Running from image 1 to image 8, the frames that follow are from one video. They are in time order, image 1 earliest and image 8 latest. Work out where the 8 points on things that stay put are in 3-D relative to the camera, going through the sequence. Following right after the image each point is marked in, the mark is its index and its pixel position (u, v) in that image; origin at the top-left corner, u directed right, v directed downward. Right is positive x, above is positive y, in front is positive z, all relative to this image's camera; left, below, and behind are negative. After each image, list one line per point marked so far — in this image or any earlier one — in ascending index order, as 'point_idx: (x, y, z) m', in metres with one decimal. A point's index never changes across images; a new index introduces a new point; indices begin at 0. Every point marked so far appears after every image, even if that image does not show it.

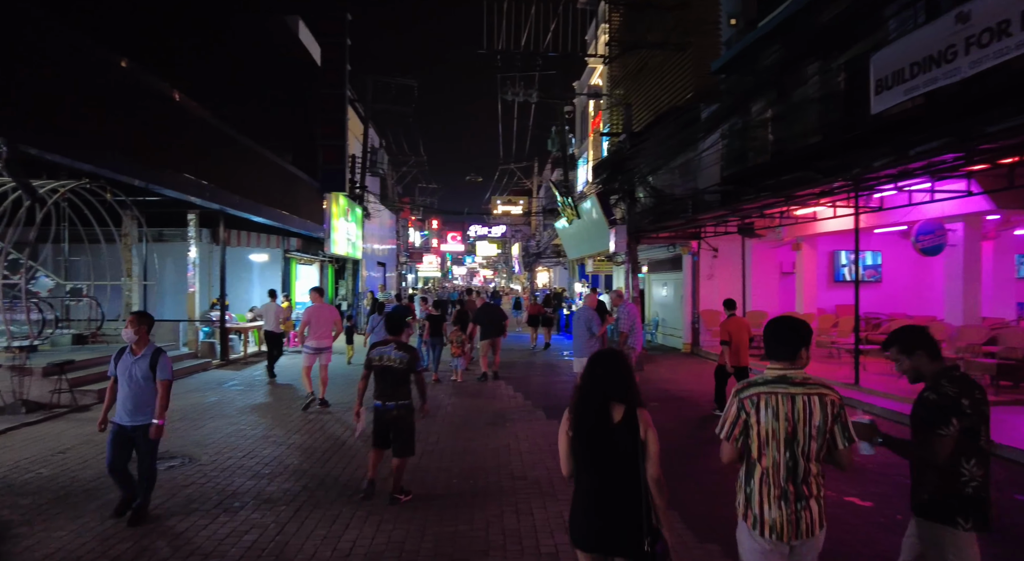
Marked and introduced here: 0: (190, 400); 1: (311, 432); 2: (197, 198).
0: (-5.0, -1.9, +9.9) m
1: (-2.5, -1.9, +7.9) m
2: (-5.7, +1.6, +11.8) m
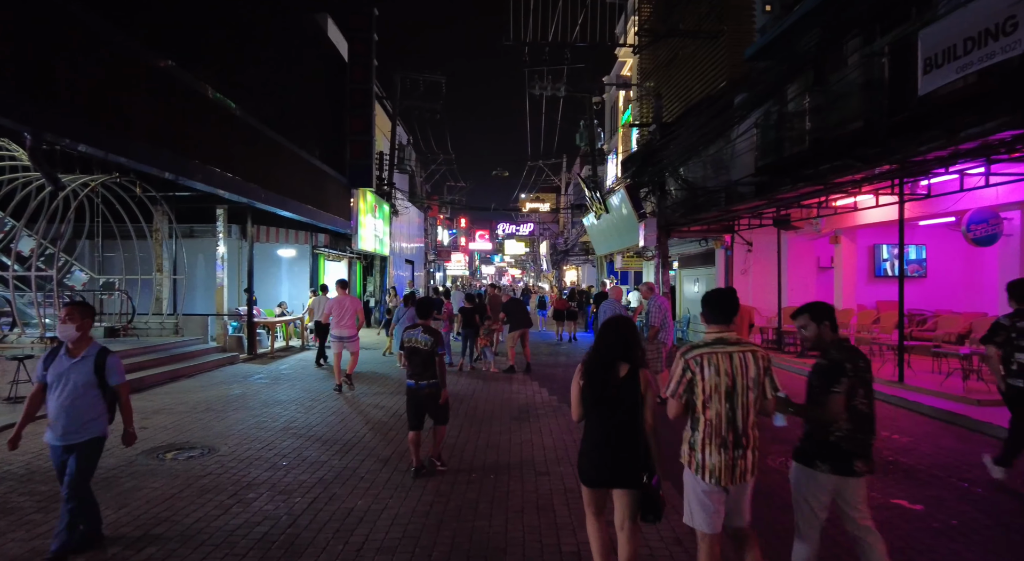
0: (-4.6, -1.8, +9.9) m
1: (-2.2, -1.8, +7.8) m
2: (-5.3, +1.7, +11.8) m
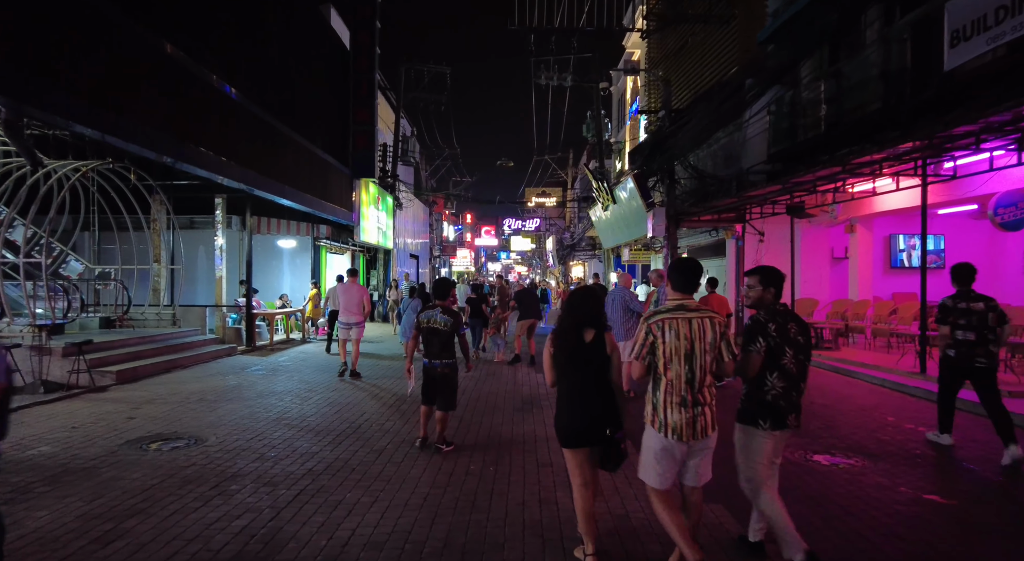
0: (-4.6, -1.6, +9.6) m
1: (-2.2, -1.6, +7.5) m
2: (-5.2, +1.9, +11.5) m
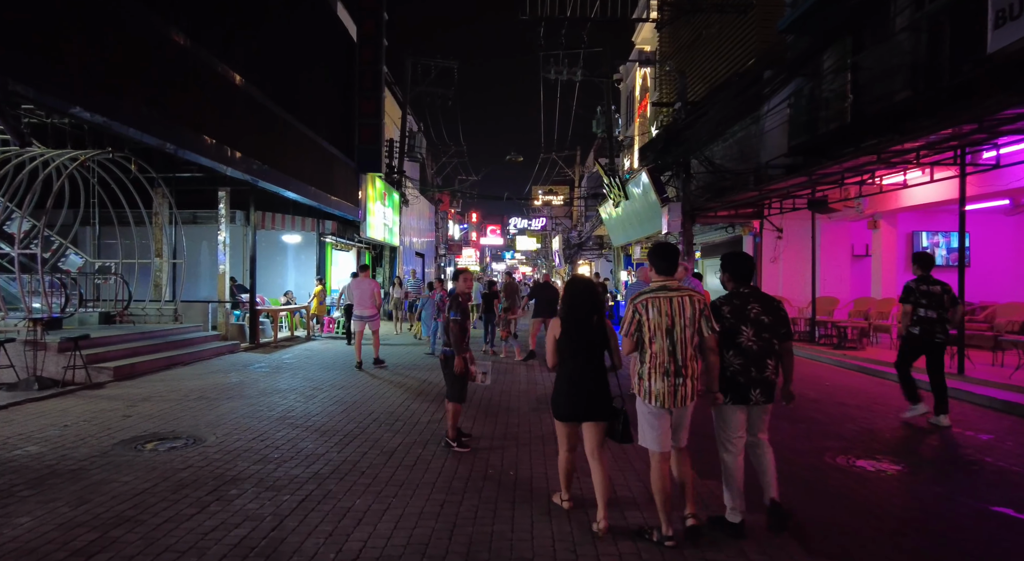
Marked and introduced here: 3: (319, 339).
0: (-4.4, -1.5, +9.2) m
1: (-2.0, -1.5, +7.1) m
2: (-4.9, +2.0, +11.2) m
3: (-4.7, -1.4, +15.5) m
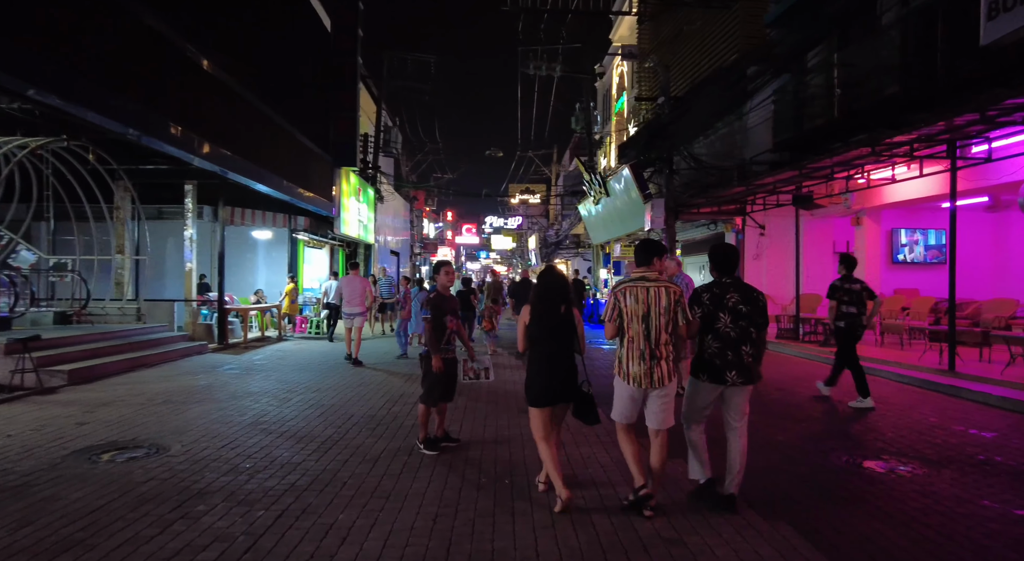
0: (-4.6, -1.4, +8.7) m
1: (-2.1, -1.5, +6.6) m
2: (-5.2, +2.0, +10.6) m
3: (-5.2, -1.4, +14.9) m
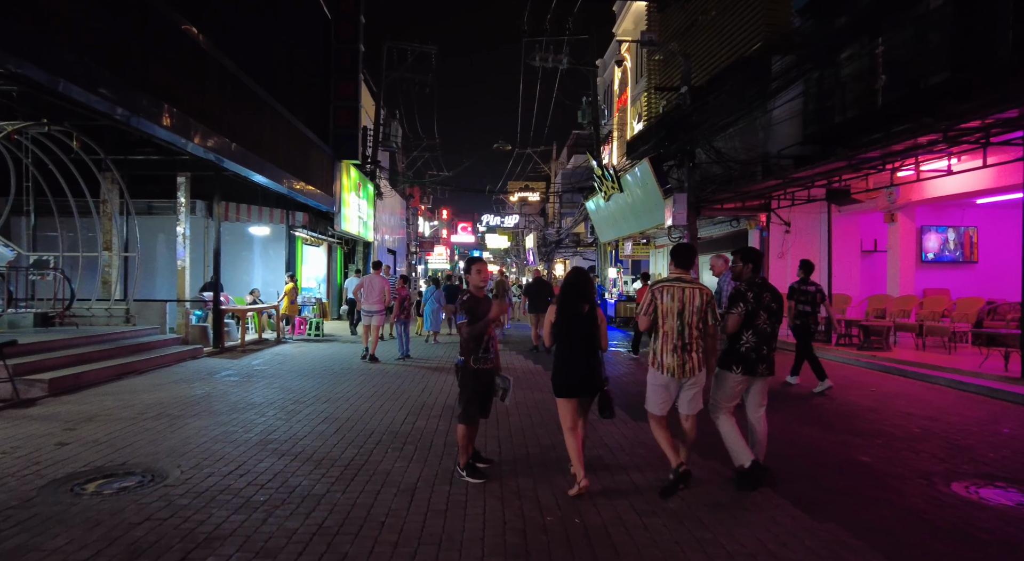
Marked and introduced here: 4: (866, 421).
0: (-4.2, -1.4, +7.9) m
1: (-1.7, -1.4, +5.8) m
2: (-4.9, +2.1, +9.7) m
3: (-4.9, -1.4, +14.1) m
4: (+3.7, -1.5, +6.6) m
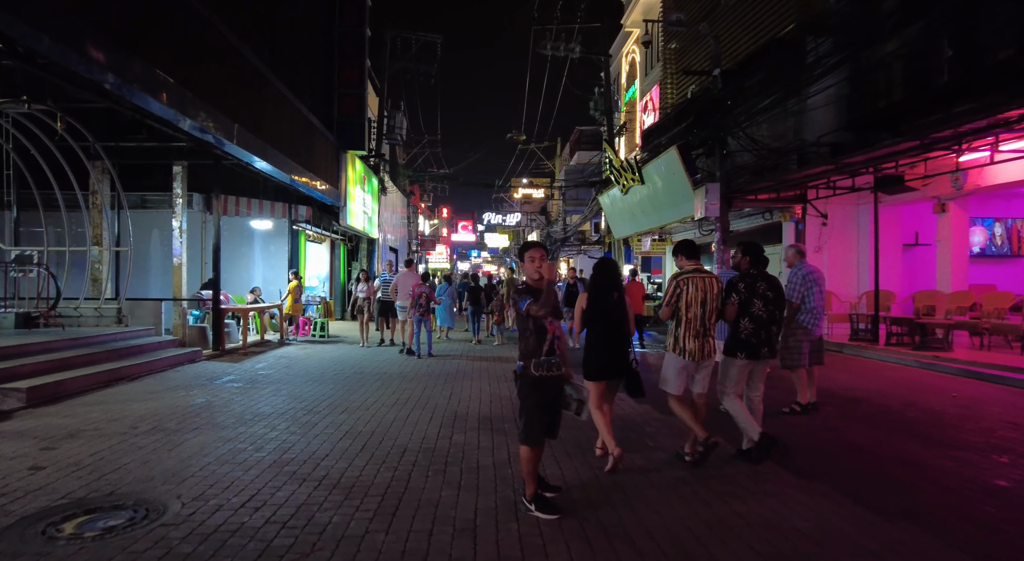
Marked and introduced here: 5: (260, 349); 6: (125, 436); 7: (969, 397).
0: (-3.8, -1.3, +7.0) m
1: (-1.3, -1.4, +5.0) m
2: (-4.5, +2.1, +8.8) m
3: (-4.5, -1.3, +13.2) m
4: (+4.1, -1.4, +5.7) m
5: (-4.9, -1.3, +12.1) m
6: (-3.3, -1.3, +5.4) m
7: (+5.2, -1.3, +7.2) m
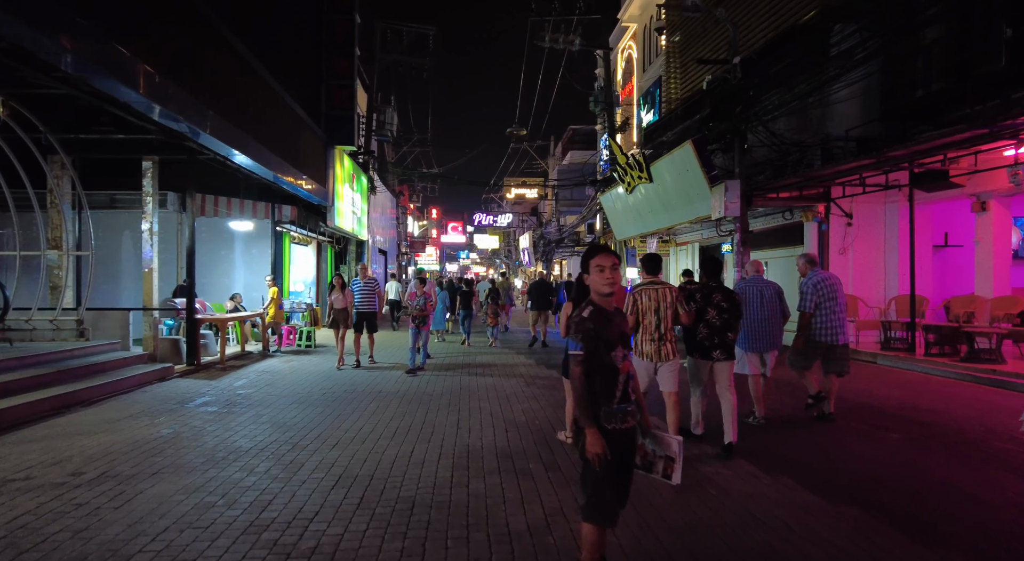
0: (-3.6, -1.4, +5.9) m
1: (-1.0, -1.5, +4.0) m
2: (-4.3, +2.0, +7.8) m
3: (-4.5, -1.4, +12.1) m
4: (+4.4, -1.5, +4.8) m
5: (-4.8, -1.4, +11.0) m
6: (-3.1, -1.4, +4.4) m
7: (+5.4, -1.4, +6.3) m
